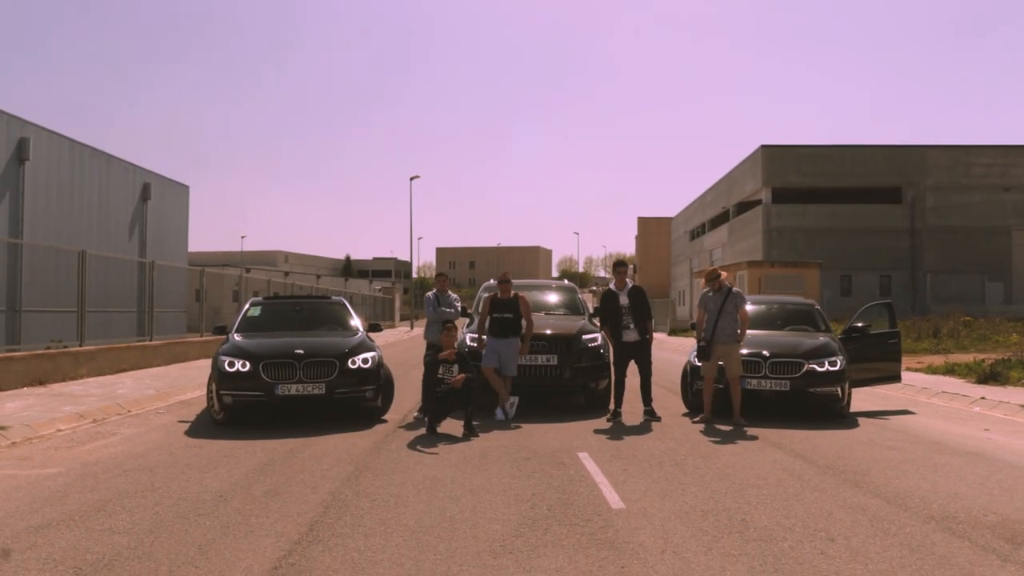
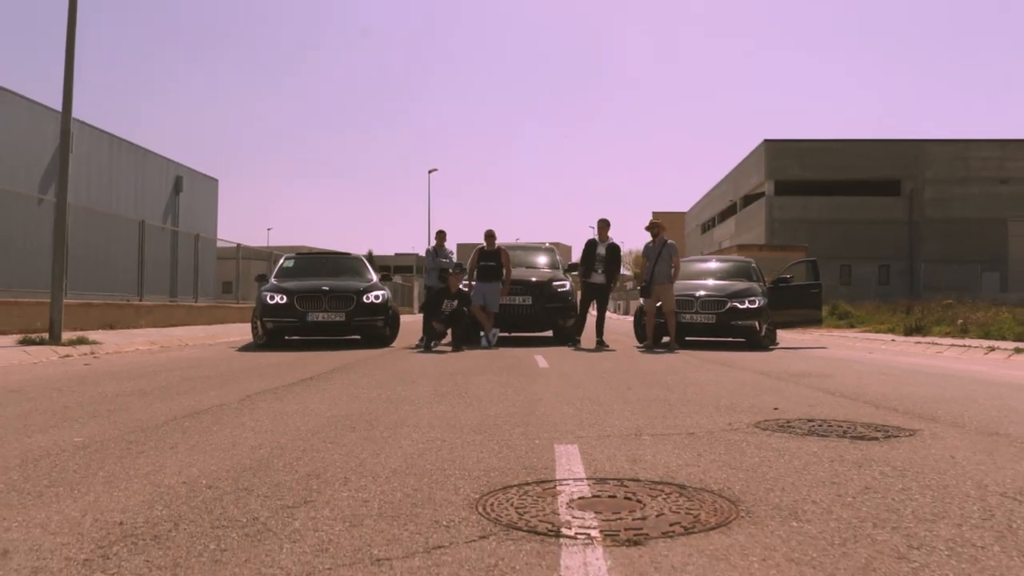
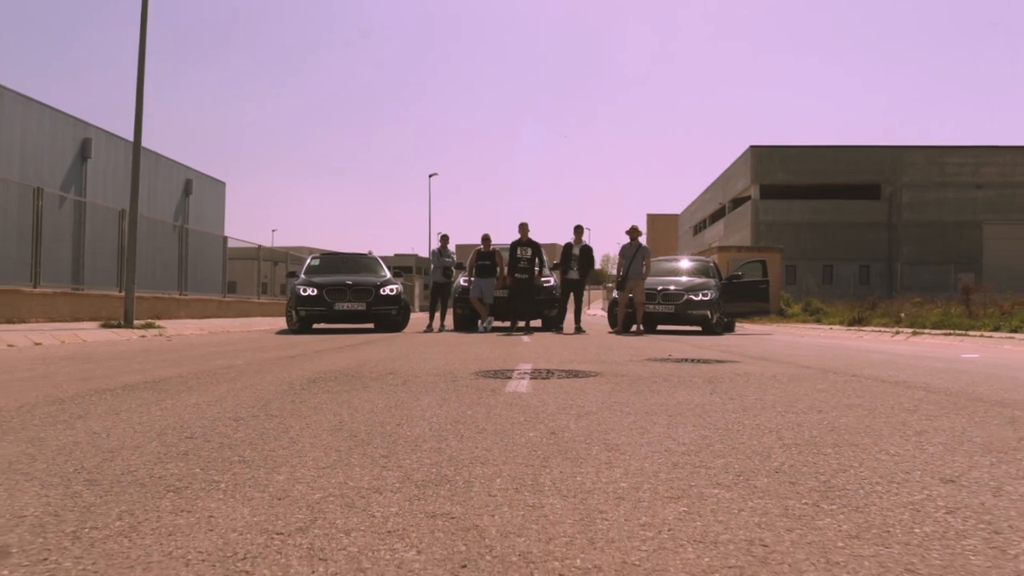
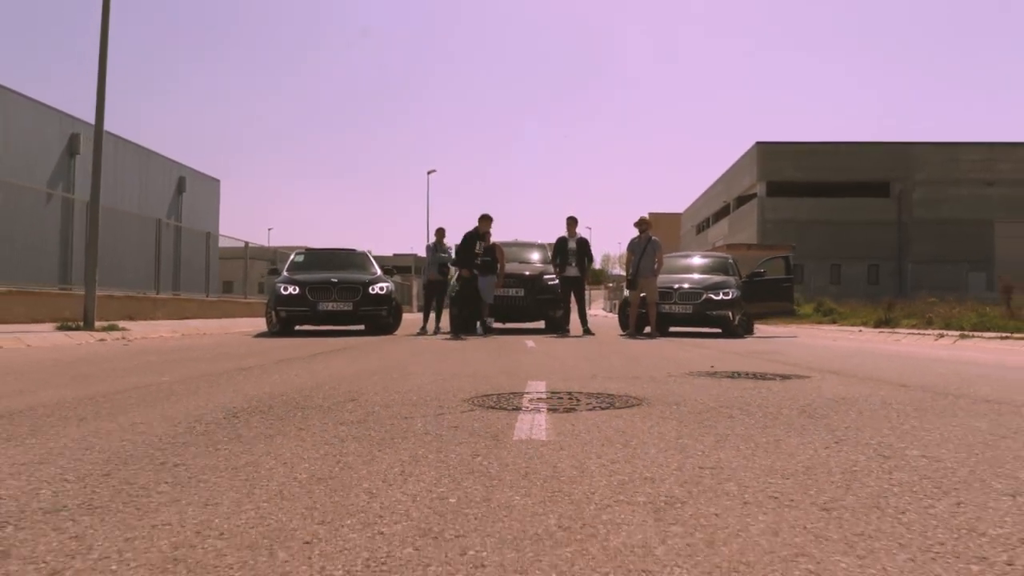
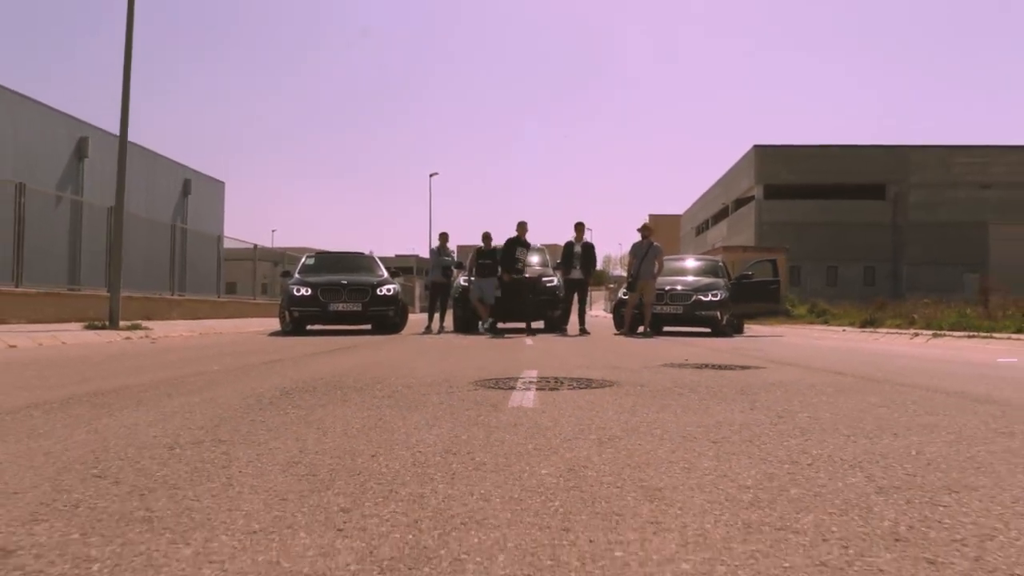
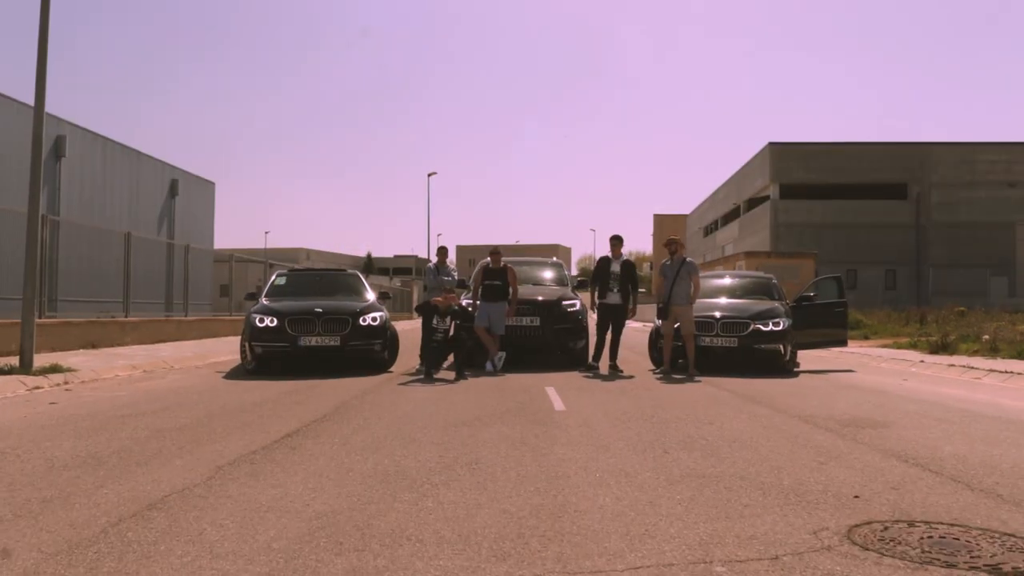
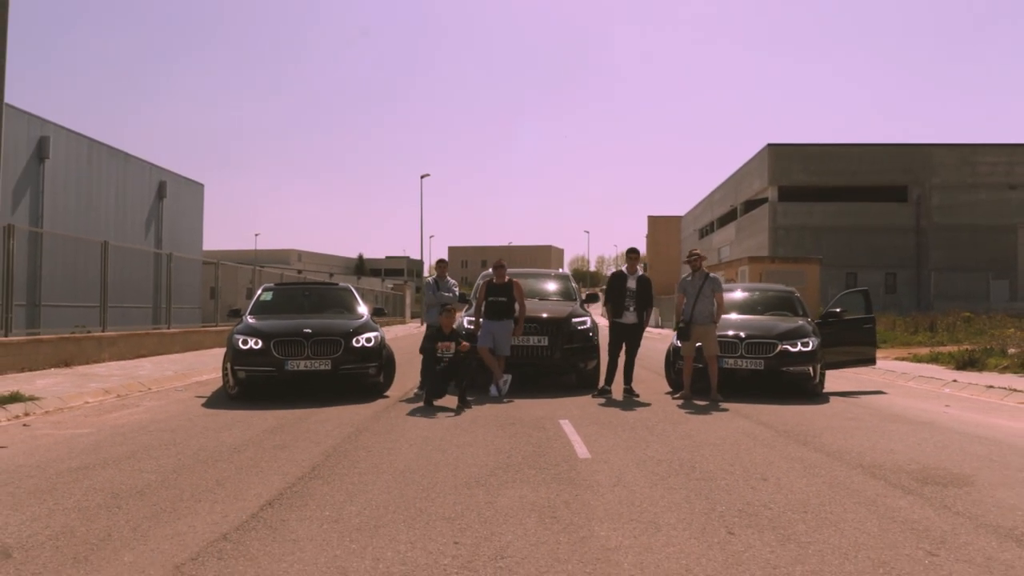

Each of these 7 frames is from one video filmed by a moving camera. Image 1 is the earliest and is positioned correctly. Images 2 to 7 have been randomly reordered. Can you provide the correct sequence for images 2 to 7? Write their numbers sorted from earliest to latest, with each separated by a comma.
7, 6, 2, 4, 5, 3
